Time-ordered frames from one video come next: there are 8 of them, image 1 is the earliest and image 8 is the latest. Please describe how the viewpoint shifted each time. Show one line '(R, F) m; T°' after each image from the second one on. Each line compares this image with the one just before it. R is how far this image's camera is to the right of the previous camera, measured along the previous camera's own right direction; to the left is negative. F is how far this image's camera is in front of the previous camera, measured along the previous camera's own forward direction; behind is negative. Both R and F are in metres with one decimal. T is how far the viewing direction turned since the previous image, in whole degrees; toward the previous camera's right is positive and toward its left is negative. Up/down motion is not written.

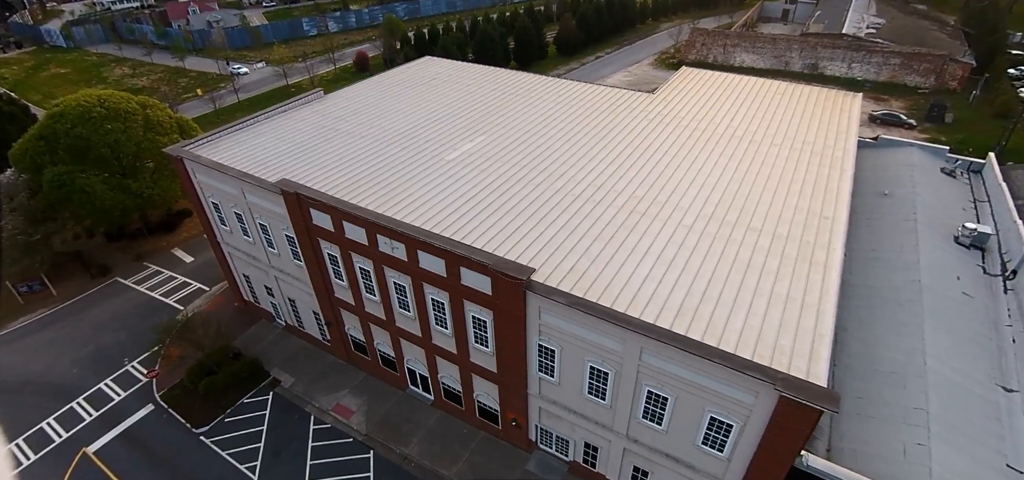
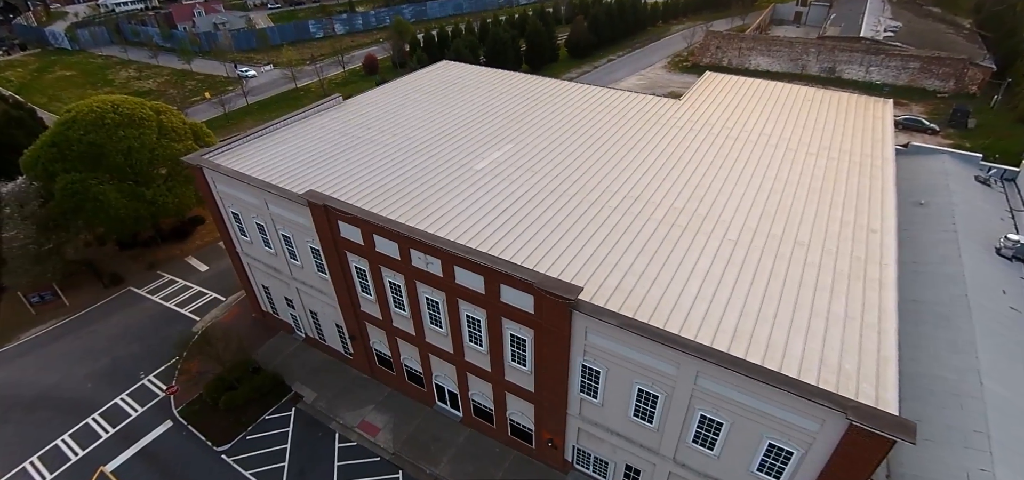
(-1.2, +0.6) m; 0°
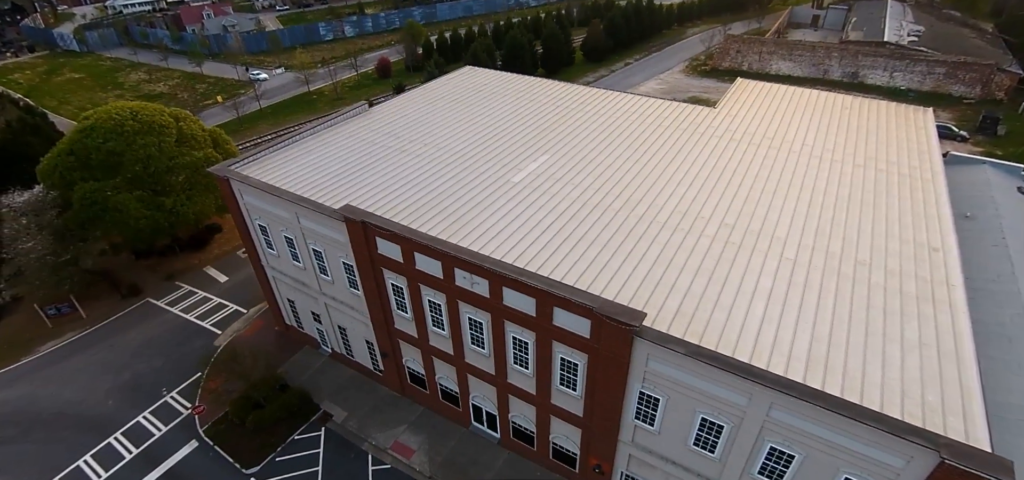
(-1.5, +0.7) m; 0°
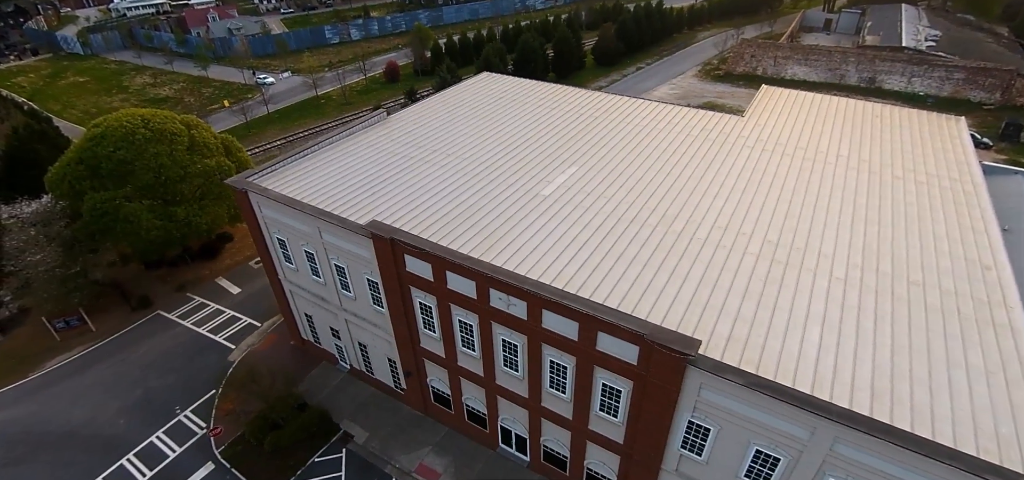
(-1.1, +0.7) m; 0°
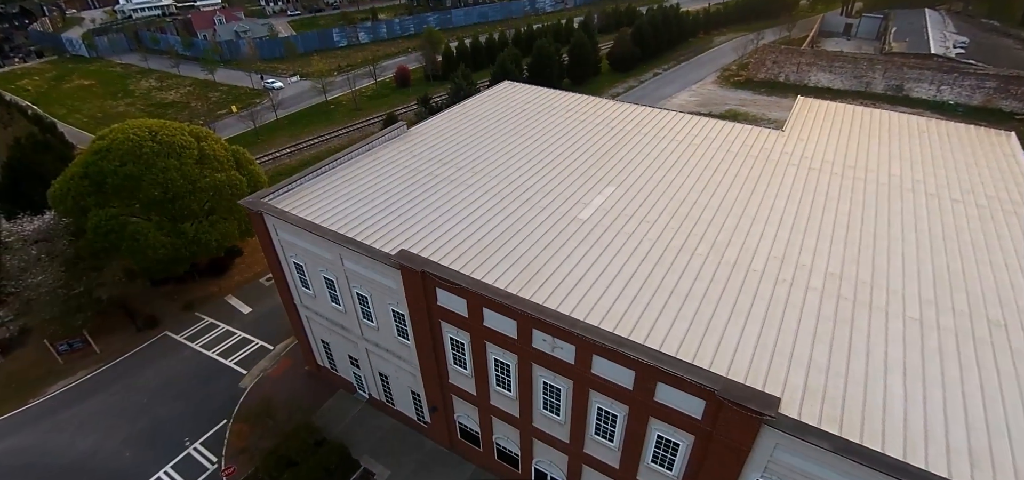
(-1.1, +1.3) m; 0°
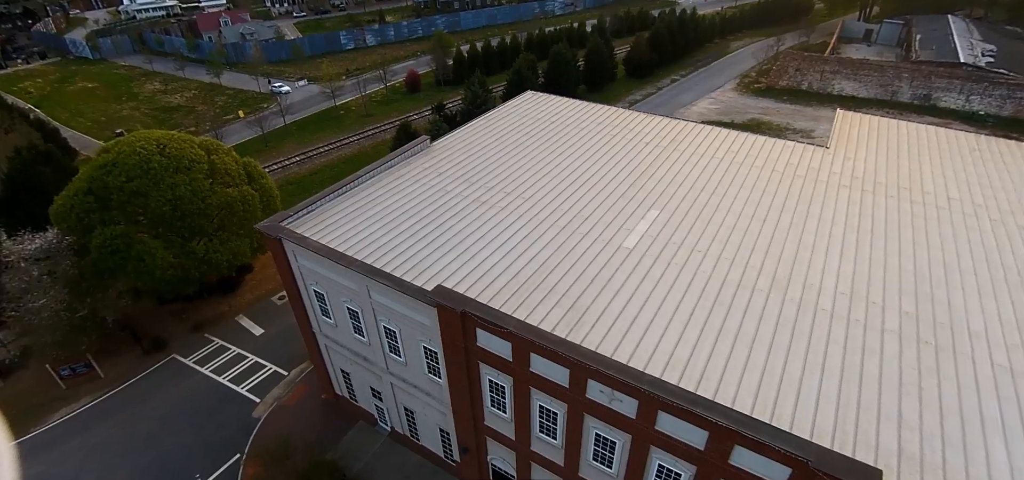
(-1.3, +1.3) m; 0°
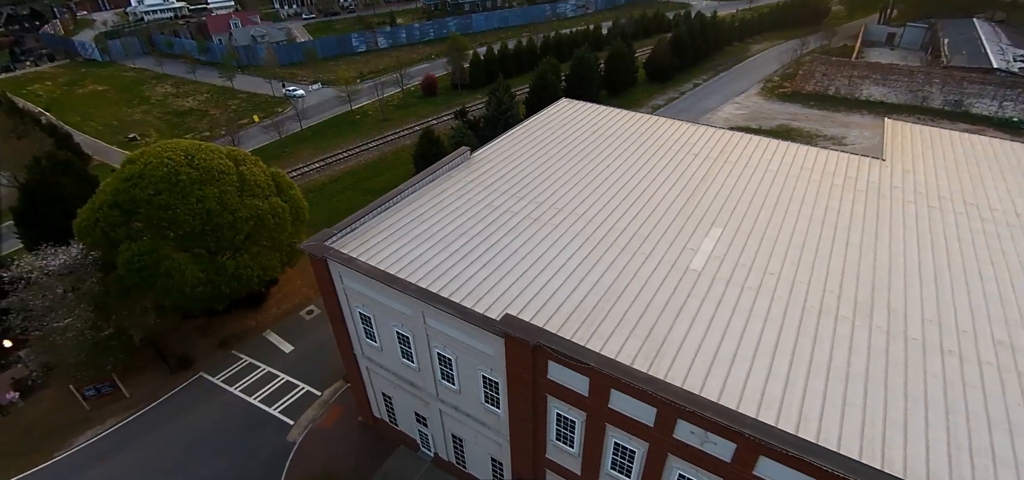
(-1.8, +0.9) m; 0°
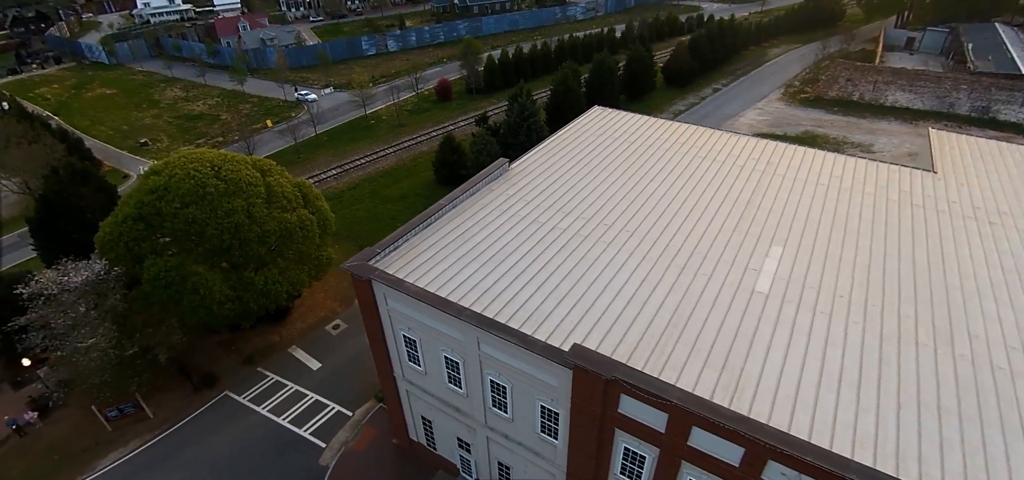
(-1.7, +0.8) m; 0°
